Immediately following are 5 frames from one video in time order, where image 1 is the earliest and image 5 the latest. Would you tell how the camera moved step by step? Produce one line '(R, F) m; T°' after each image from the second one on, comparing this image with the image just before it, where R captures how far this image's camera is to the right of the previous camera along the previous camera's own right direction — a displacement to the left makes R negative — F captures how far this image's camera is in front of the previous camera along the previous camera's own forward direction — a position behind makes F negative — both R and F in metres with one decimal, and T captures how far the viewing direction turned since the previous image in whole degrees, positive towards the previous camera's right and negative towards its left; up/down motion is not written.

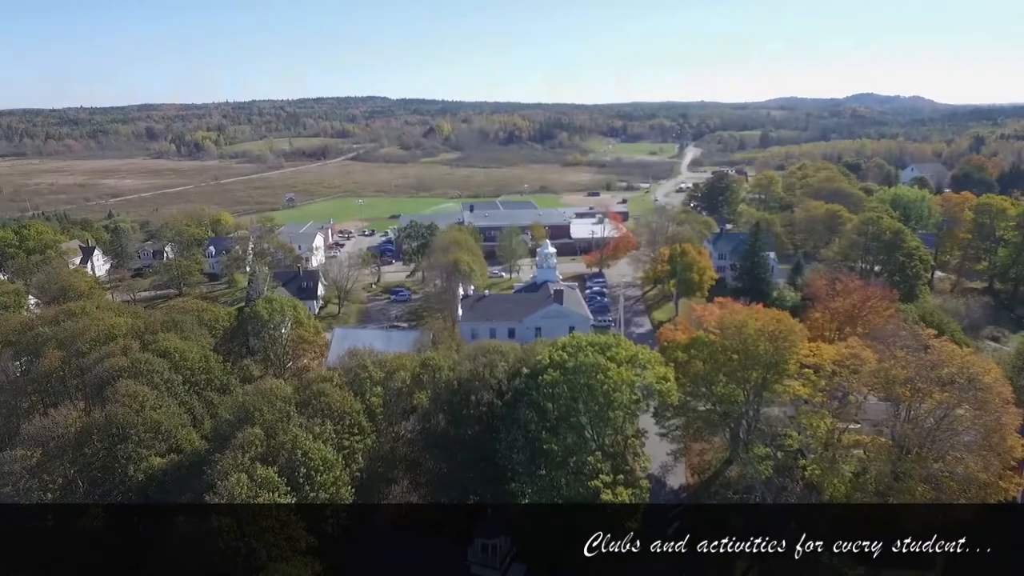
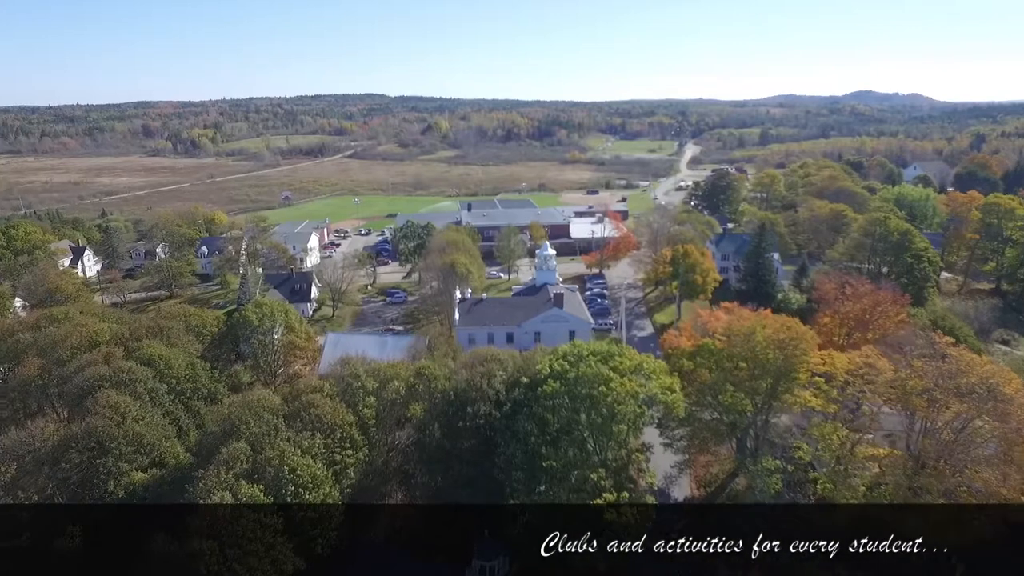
(0.0, +1.2) m; 0°
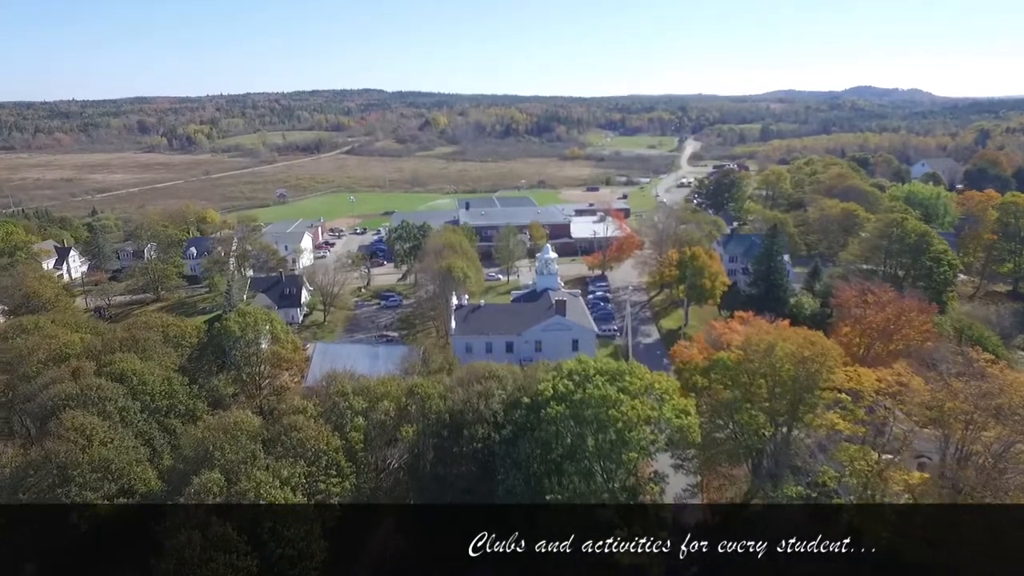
(0.0, +2.2) m; 0°
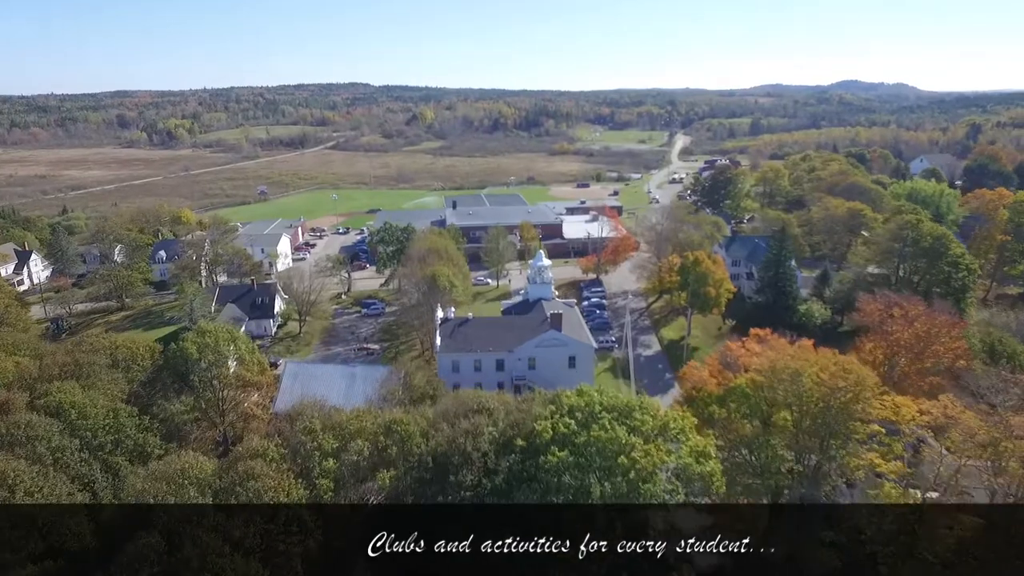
(-0.1, +3.3) m; +1°
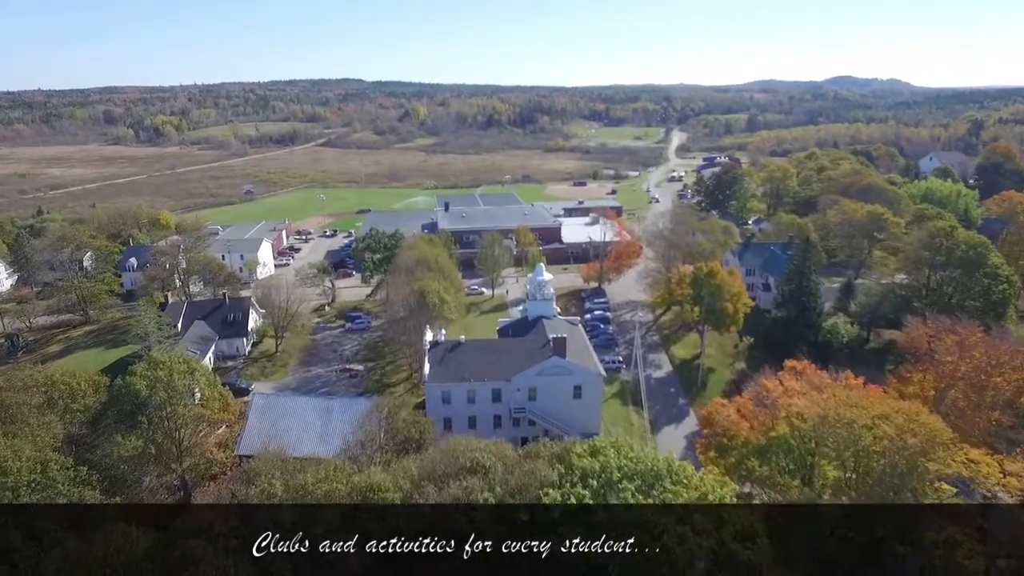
(-0.2, +3.9) m; +1°
